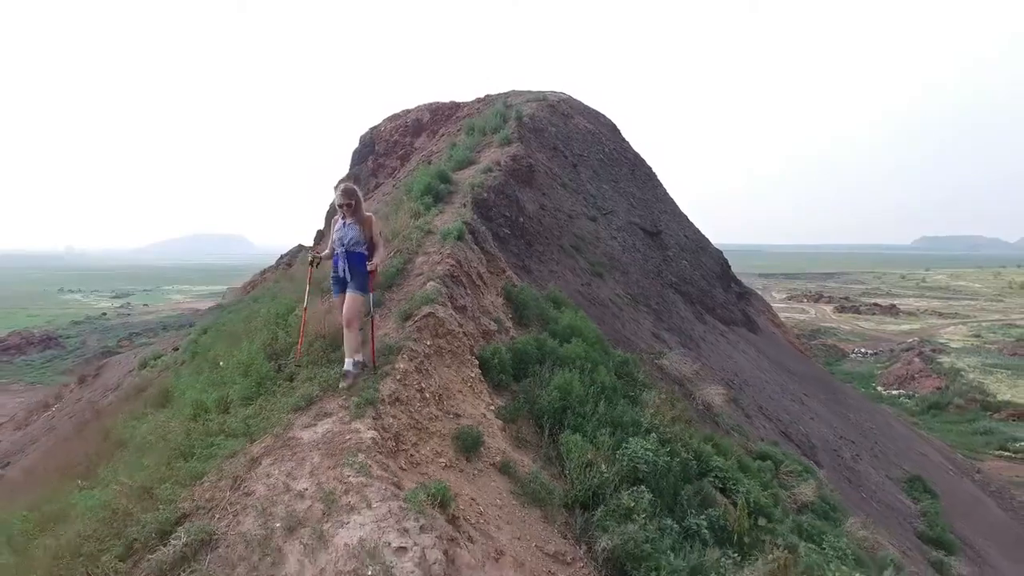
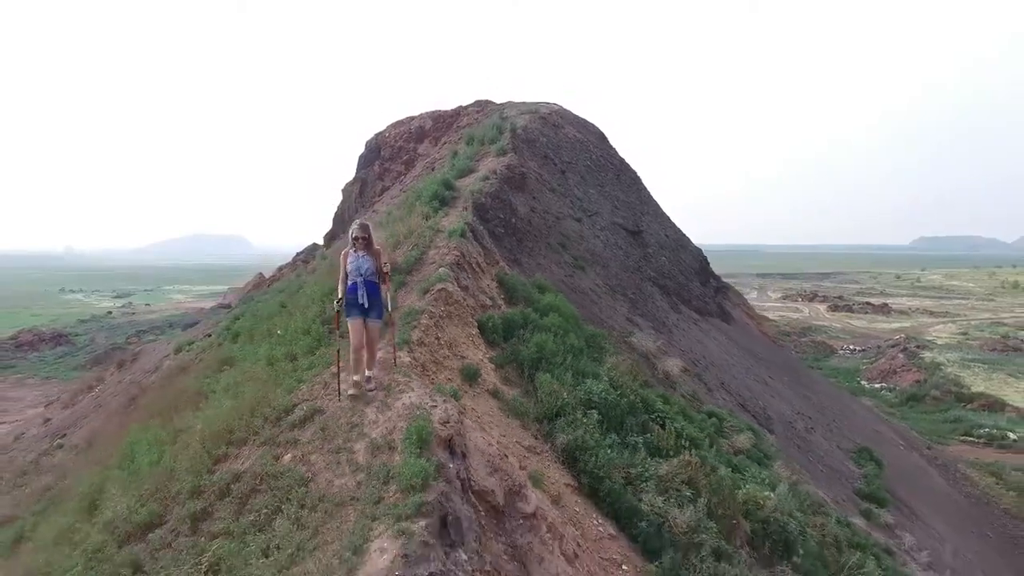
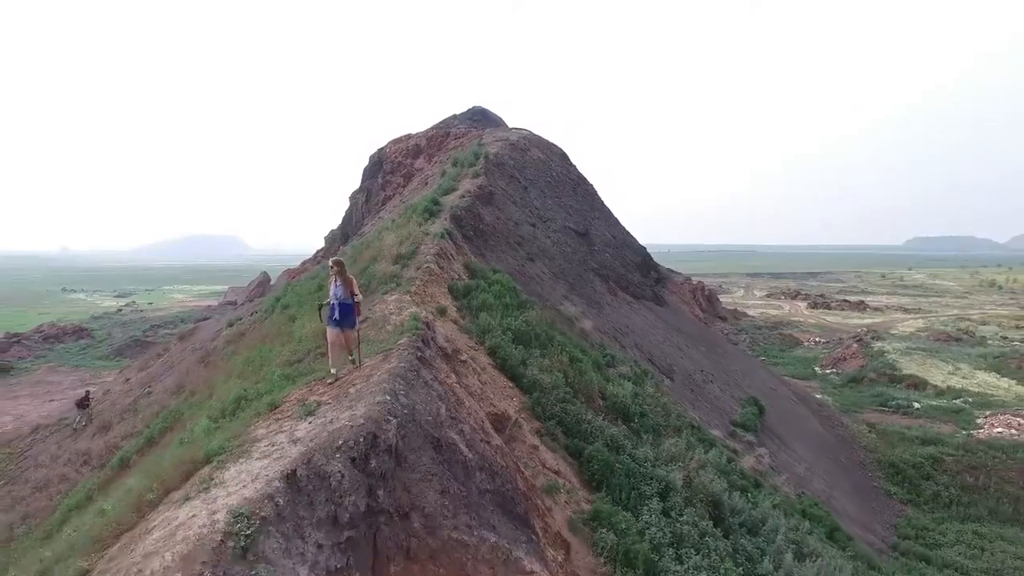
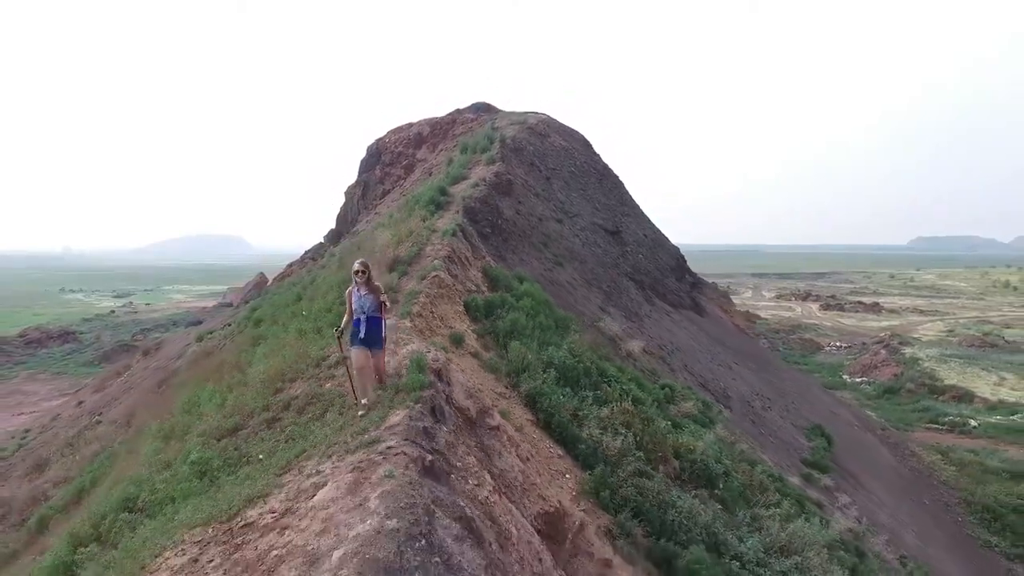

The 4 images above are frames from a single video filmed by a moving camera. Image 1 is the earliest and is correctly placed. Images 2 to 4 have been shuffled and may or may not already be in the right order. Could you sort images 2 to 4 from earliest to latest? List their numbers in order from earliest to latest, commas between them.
2, 4, 3
